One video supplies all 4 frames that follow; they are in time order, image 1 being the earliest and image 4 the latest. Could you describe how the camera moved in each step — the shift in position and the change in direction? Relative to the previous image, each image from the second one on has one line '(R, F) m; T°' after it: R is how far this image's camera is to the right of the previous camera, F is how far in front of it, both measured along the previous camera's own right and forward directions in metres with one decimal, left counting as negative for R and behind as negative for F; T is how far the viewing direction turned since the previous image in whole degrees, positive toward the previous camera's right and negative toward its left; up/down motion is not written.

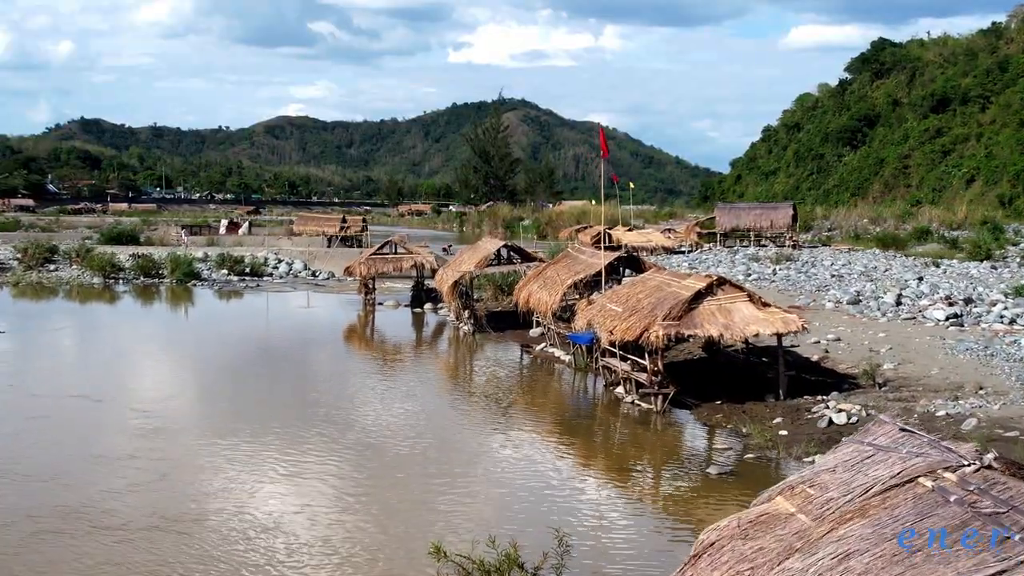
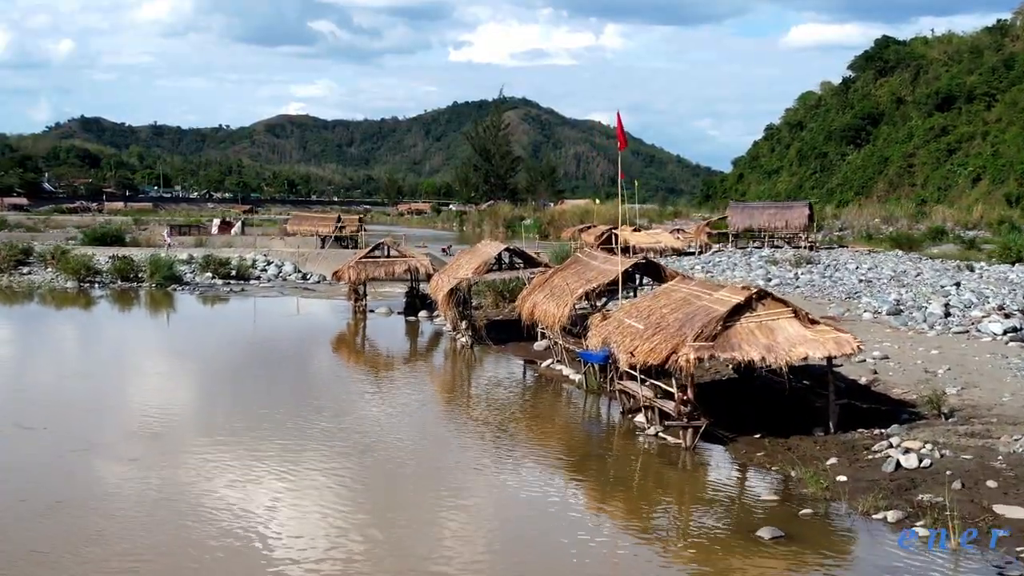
(0.0, +1.8) m; 0°
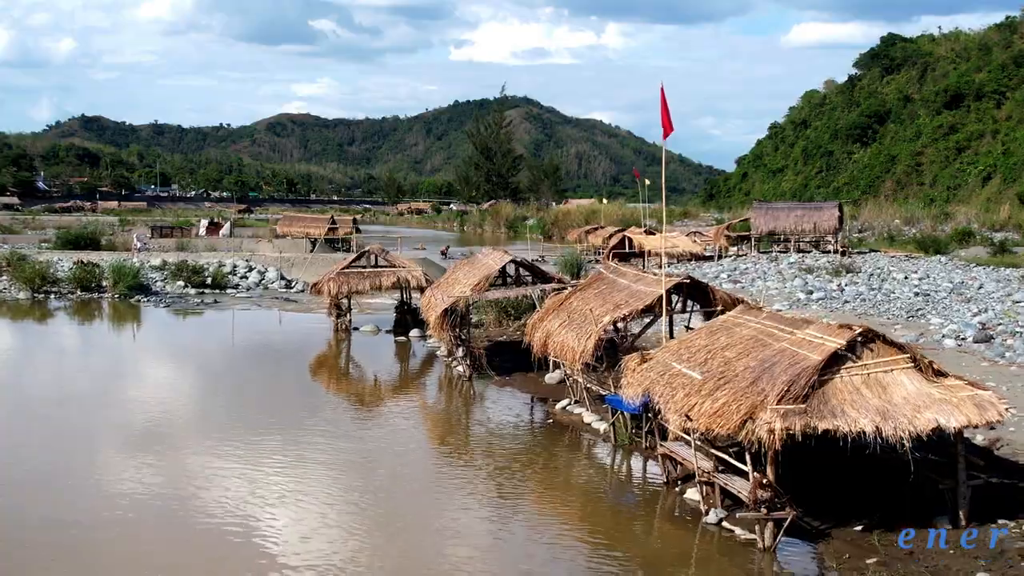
(-0.1, +2.9) m; 0°
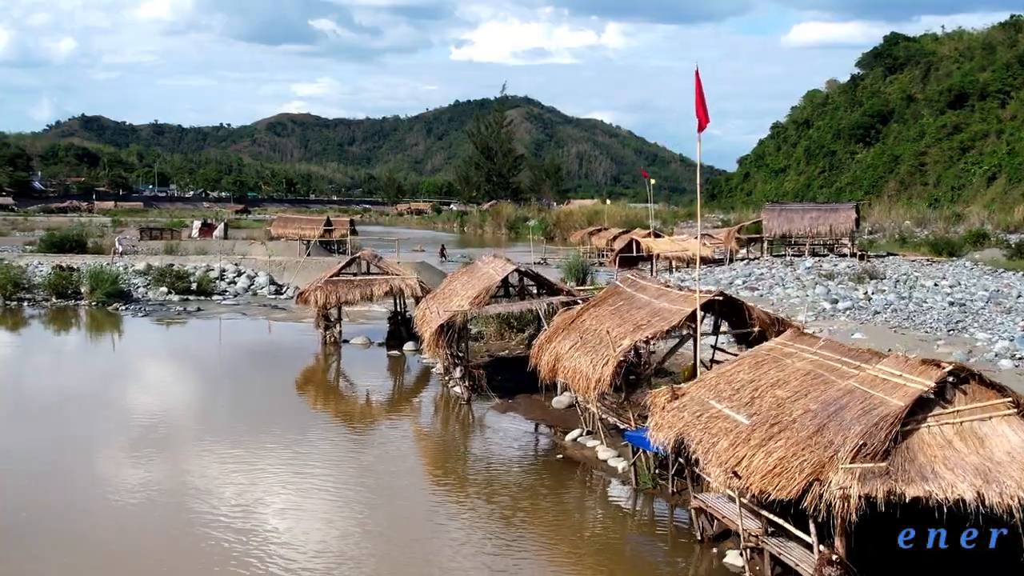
(0.0, +1.5) m; 0°
